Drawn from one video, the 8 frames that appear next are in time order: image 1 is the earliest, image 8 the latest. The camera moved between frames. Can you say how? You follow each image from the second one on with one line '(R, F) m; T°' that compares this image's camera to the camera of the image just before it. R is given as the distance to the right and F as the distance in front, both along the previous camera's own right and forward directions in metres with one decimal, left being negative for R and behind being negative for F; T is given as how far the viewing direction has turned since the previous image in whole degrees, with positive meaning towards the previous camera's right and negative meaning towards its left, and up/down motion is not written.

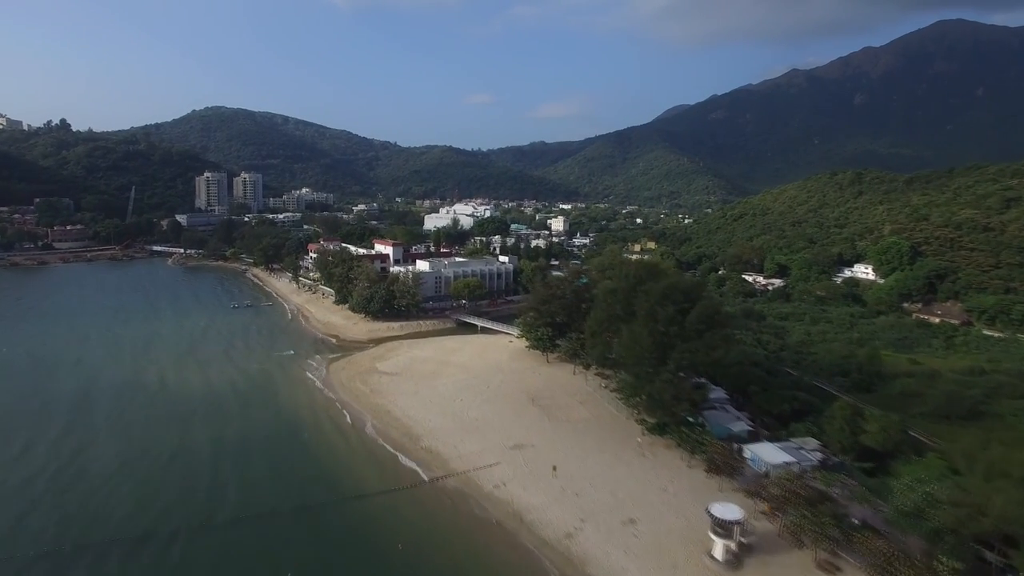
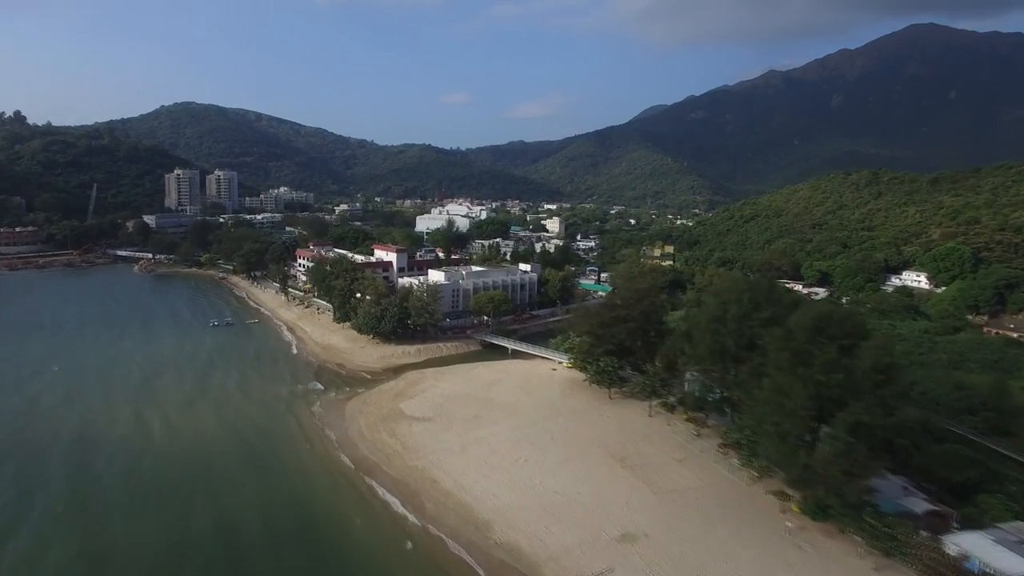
(-4.4, +7.8) m; +2°
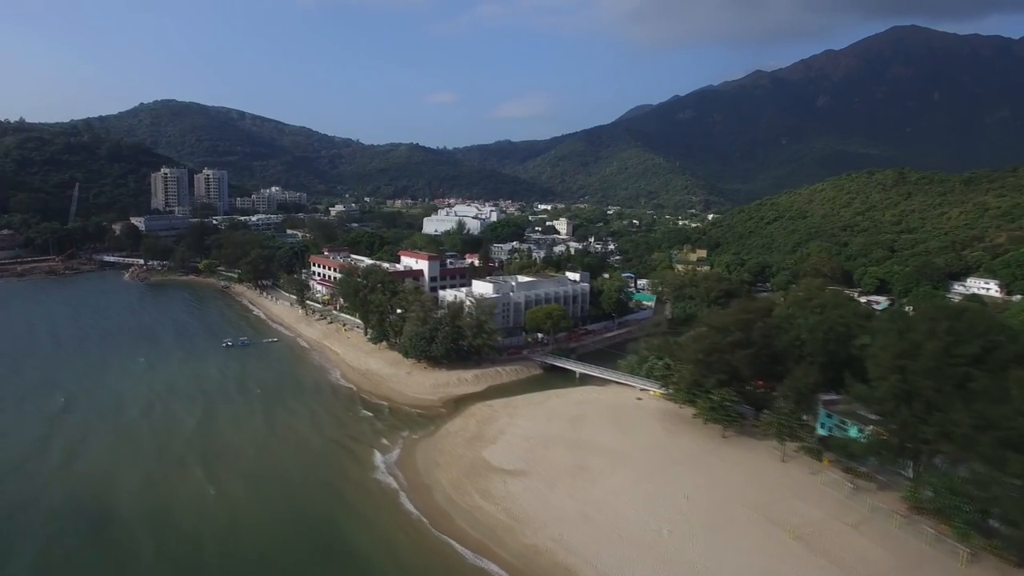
(-5.3, +5.8) m; +2°
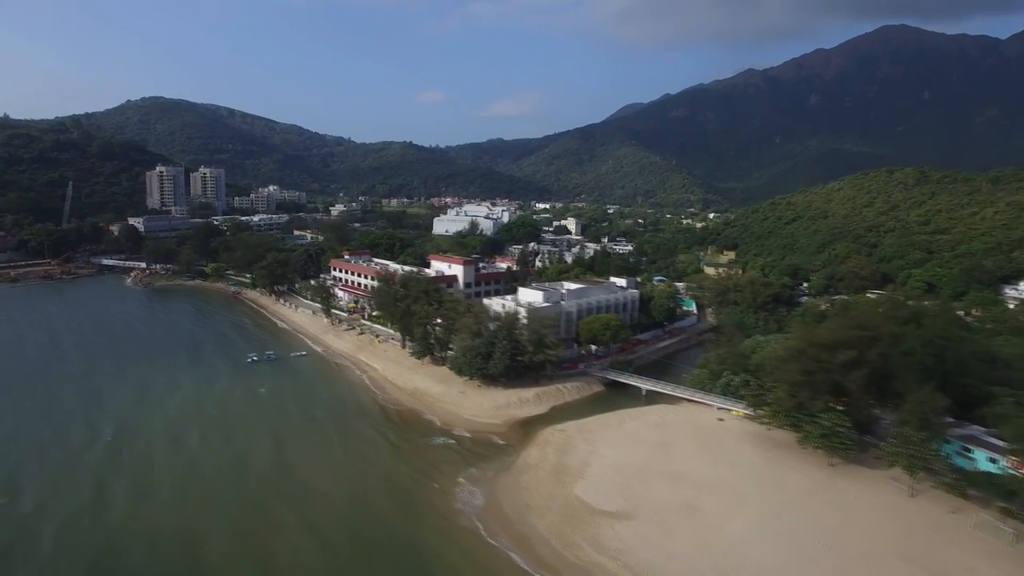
(-4.1, +3.4) m; +1°
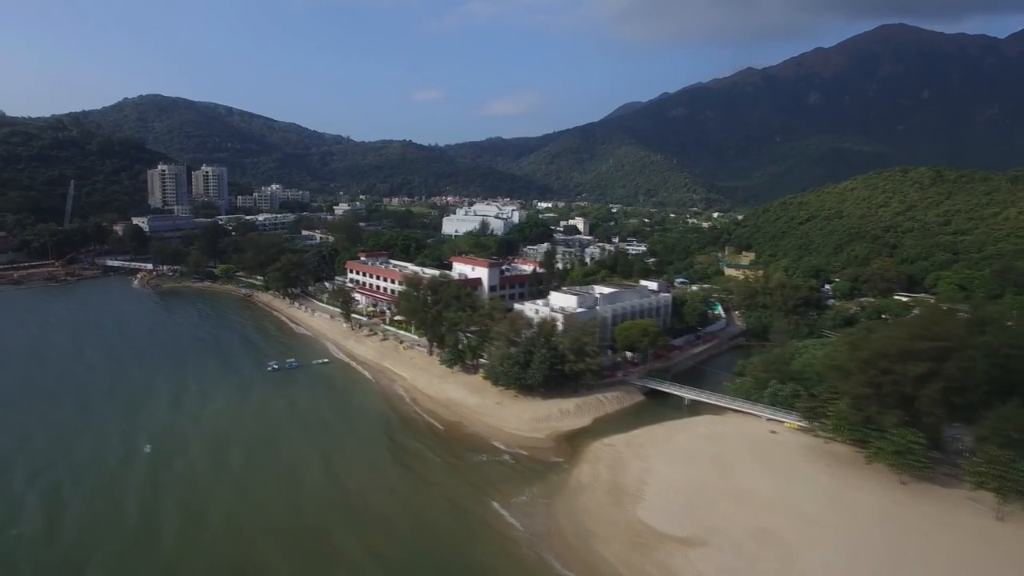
(-2.2, +1.7) m; 0°
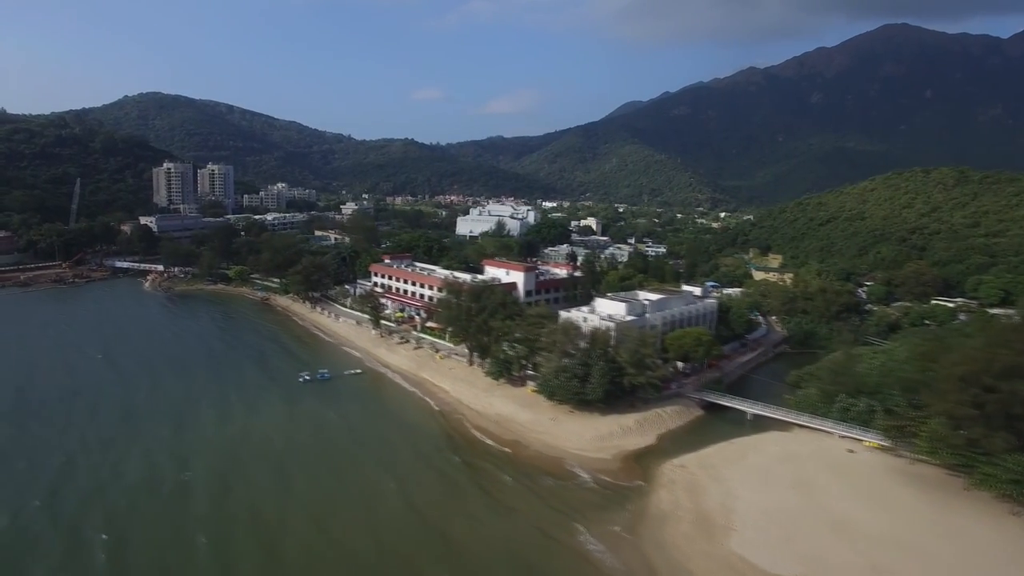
(-2.8, +2.1) m; 0°
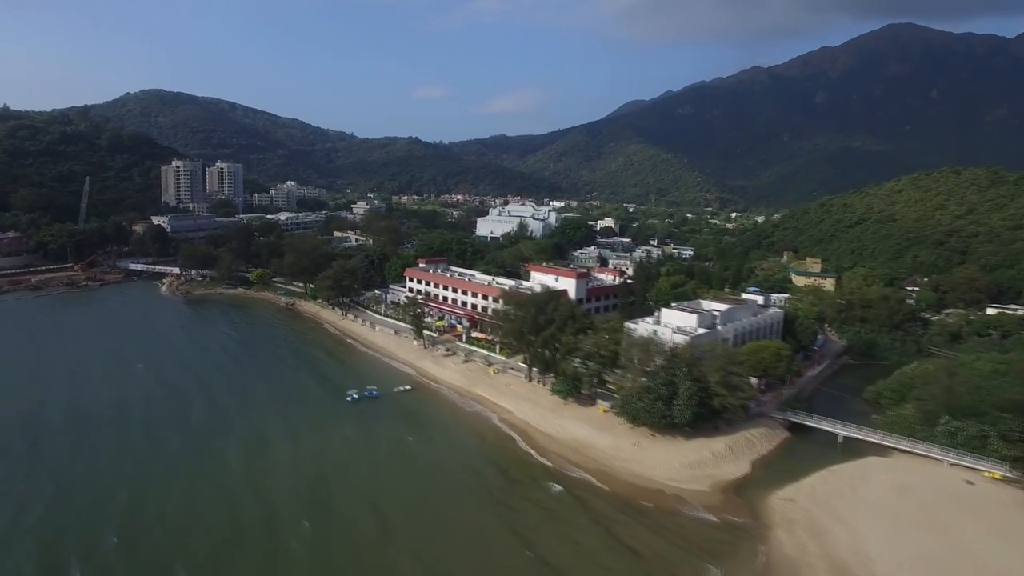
(-3.5, +2.7) m; 0°
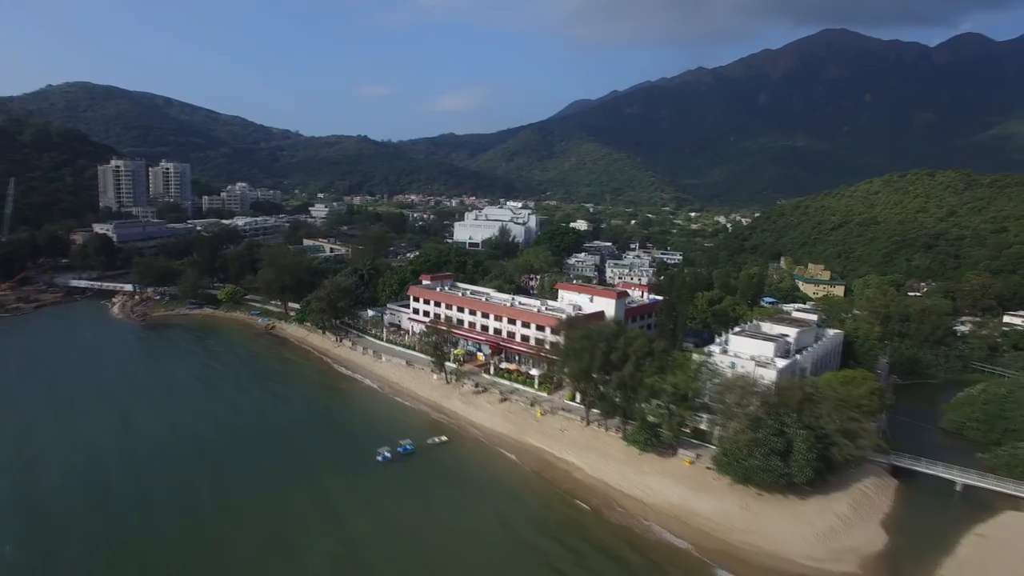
(-5.0, +5.4) m; +5°
